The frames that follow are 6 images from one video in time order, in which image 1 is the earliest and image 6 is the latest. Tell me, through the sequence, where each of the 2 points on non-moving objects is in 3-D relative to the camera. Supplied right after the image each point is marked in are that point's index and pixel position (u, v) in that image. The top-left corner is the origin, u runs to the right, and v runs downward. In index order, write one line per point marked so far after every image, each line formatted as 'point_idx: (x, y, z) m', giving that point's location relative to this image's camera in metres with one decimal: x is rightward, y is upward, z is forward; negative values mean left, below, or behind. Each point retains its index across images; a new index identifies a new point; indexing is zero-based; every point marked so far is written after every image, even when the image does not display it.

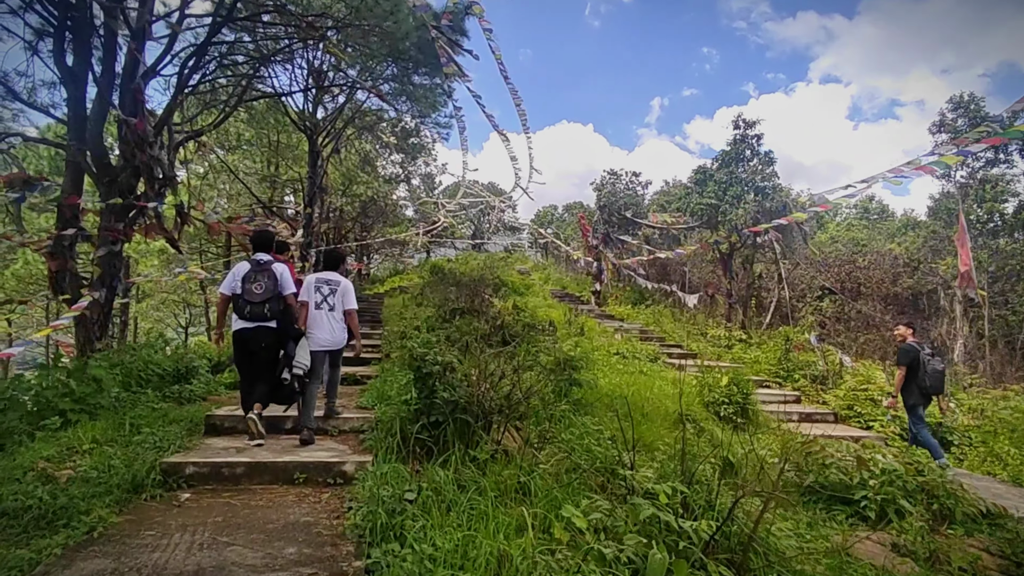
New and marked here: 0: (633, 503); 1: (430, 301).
0: (+0.5, -0.9, +2.4) m
1: (-1.6, -0.3, +11.3) m
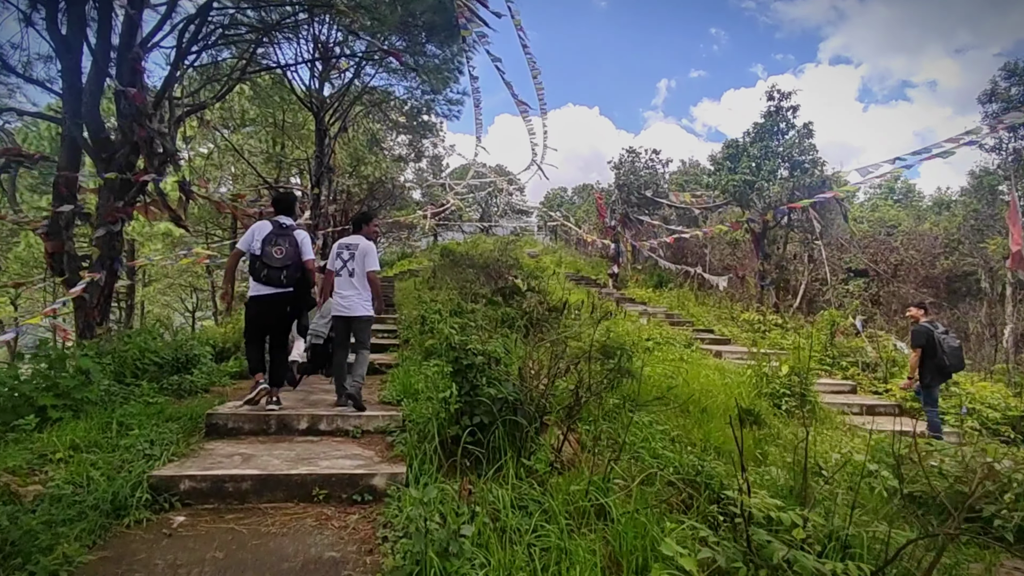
0: (+0.7, -0.8, +1.9) m
1: (-1.2, 0.0, +10.8) m
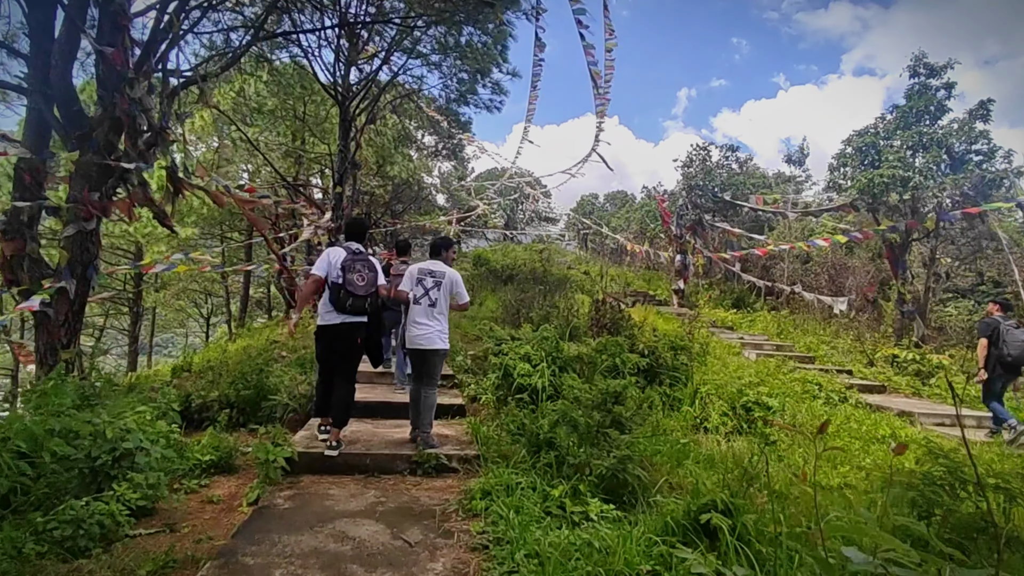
0: (+1.5, -1.0, -0.2) m
1: (-0.3, -0.3, +8.7) m
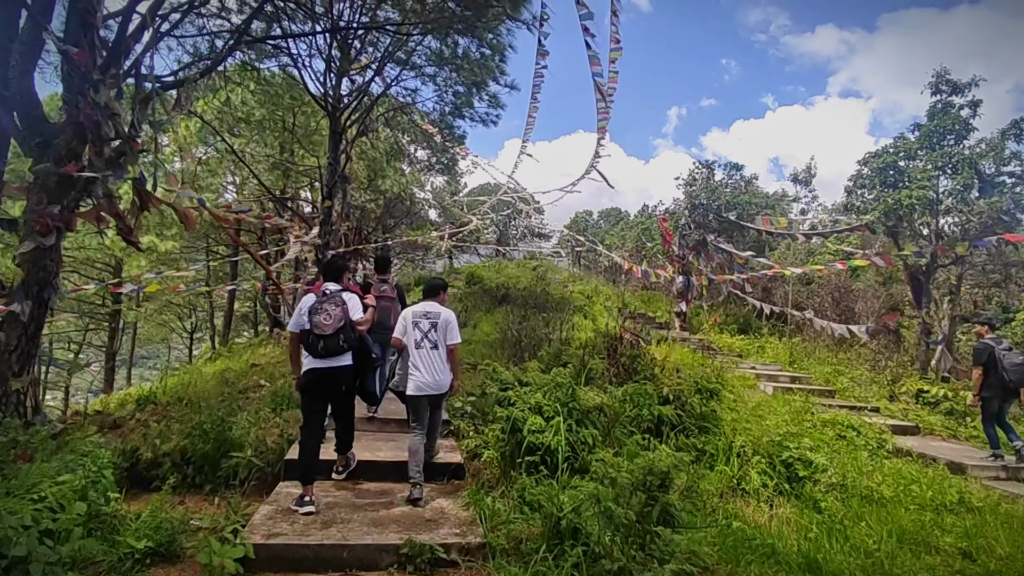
0: (+1.6, -1.1, -0.8) m
1: (-0.3, -0.6, +8.1) m
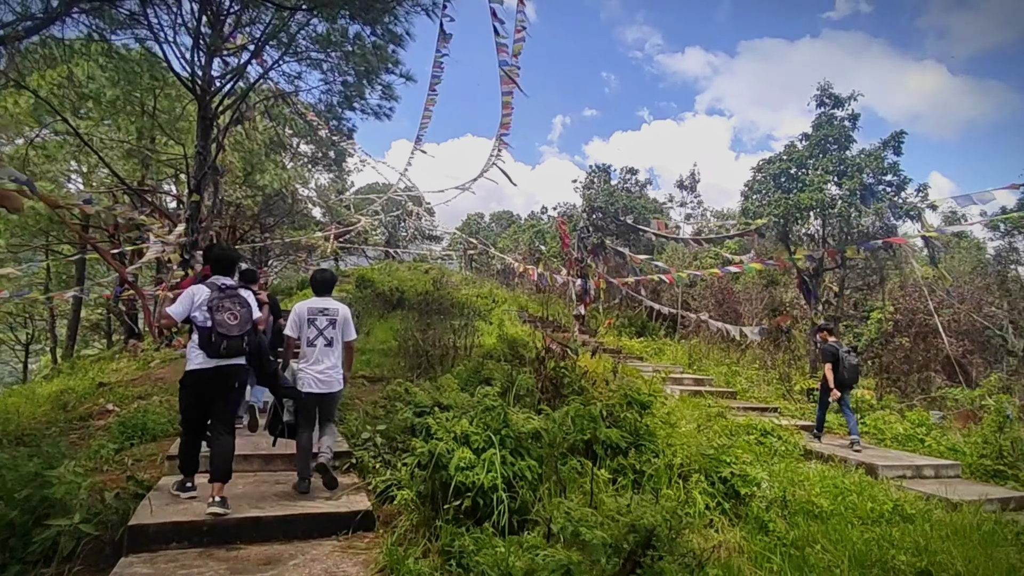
0: (+1.9, -1.1, -1.0) m
1: (-1.5, -0.6, +7.4) m
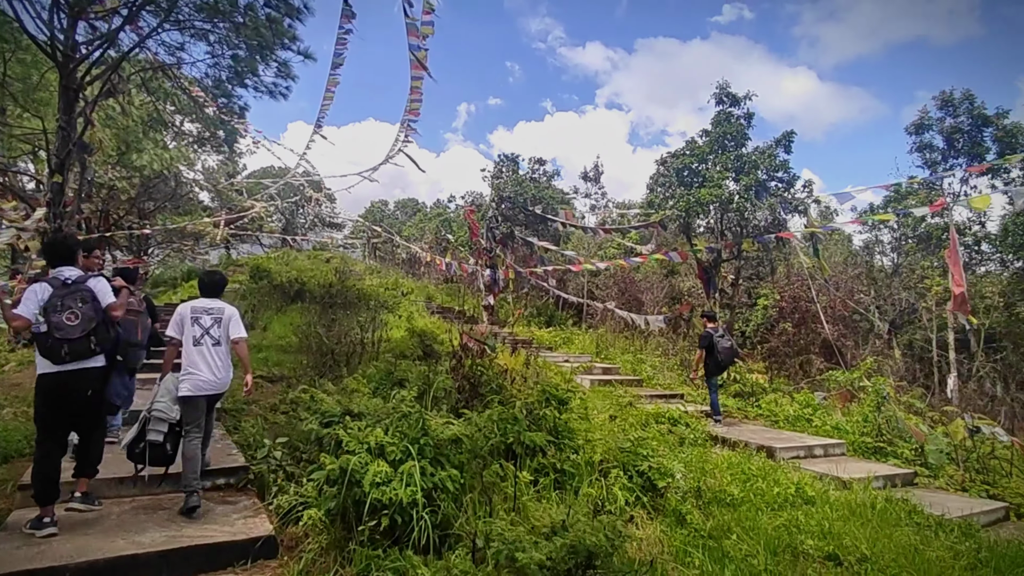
0: (+2.2, -1.1, -0.8) m
1: (-2.6, -0.6, +7.0) m
